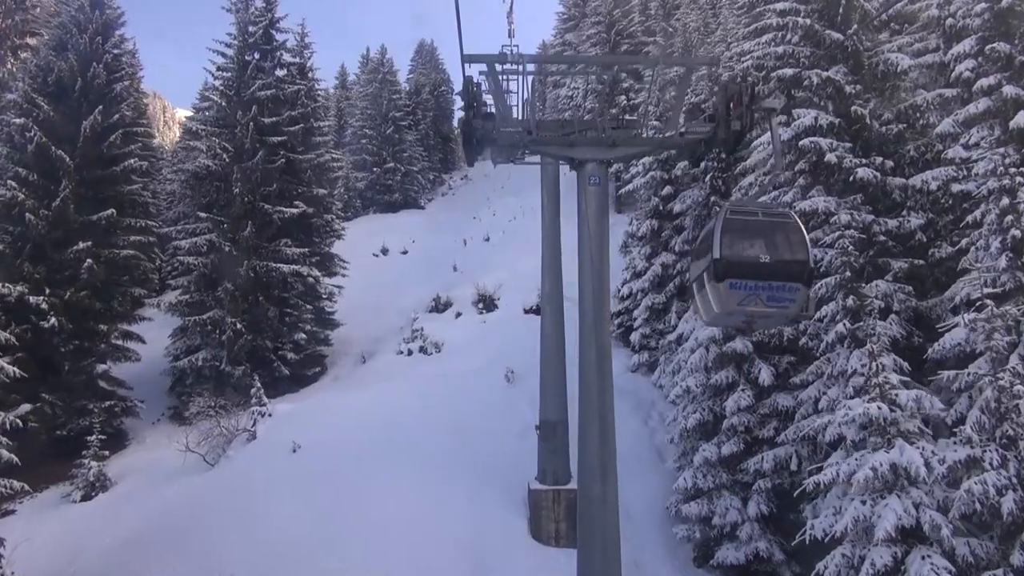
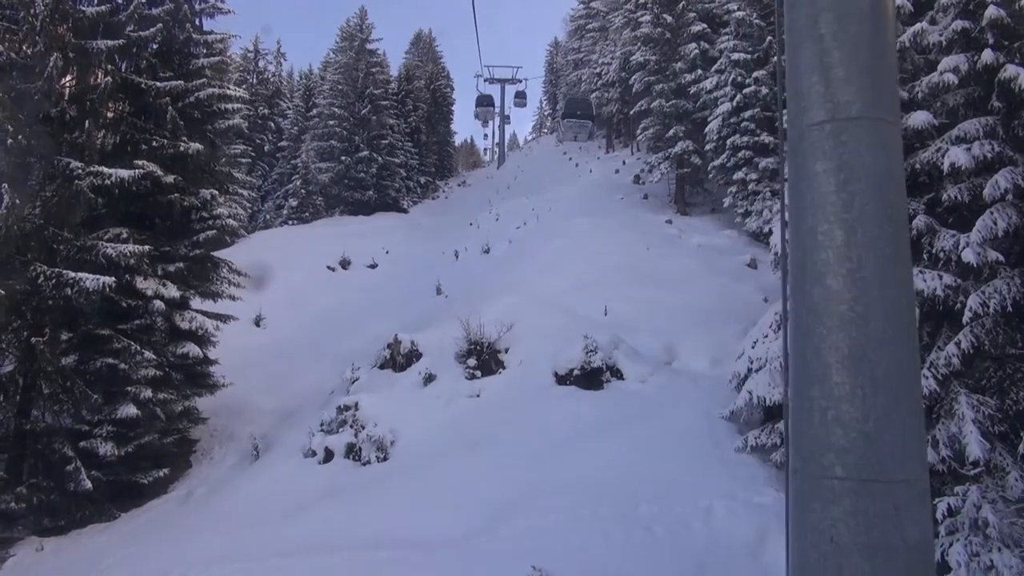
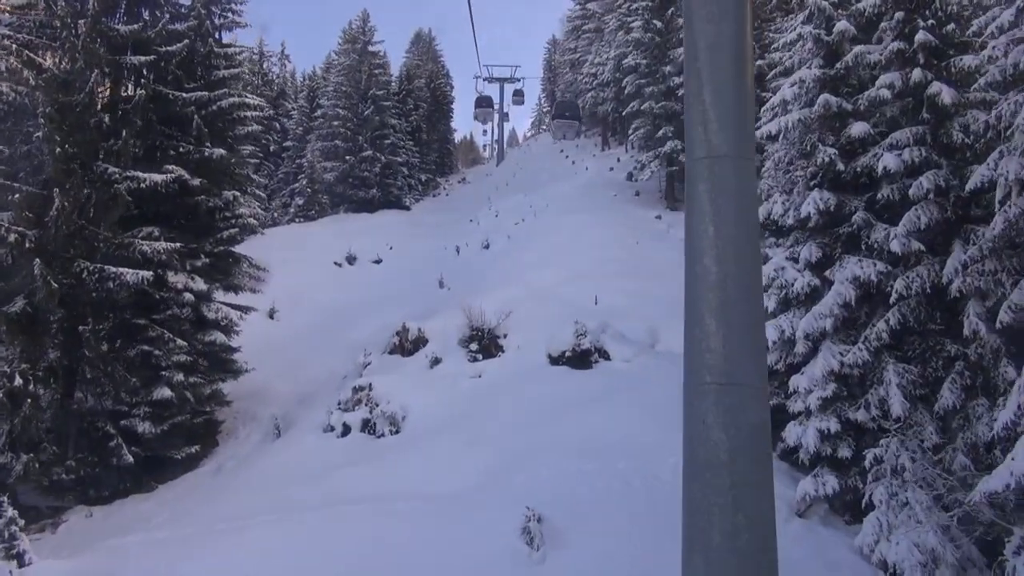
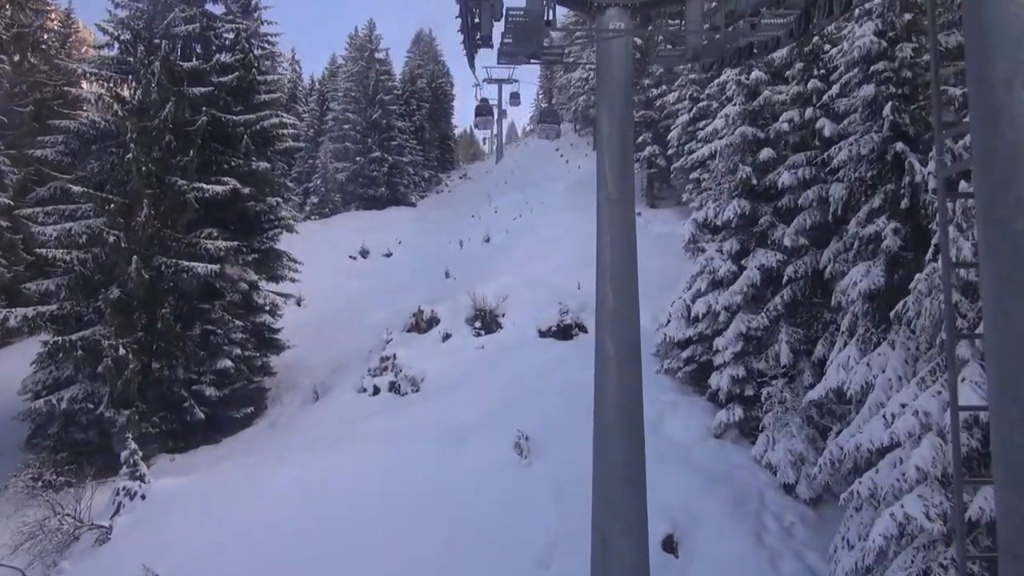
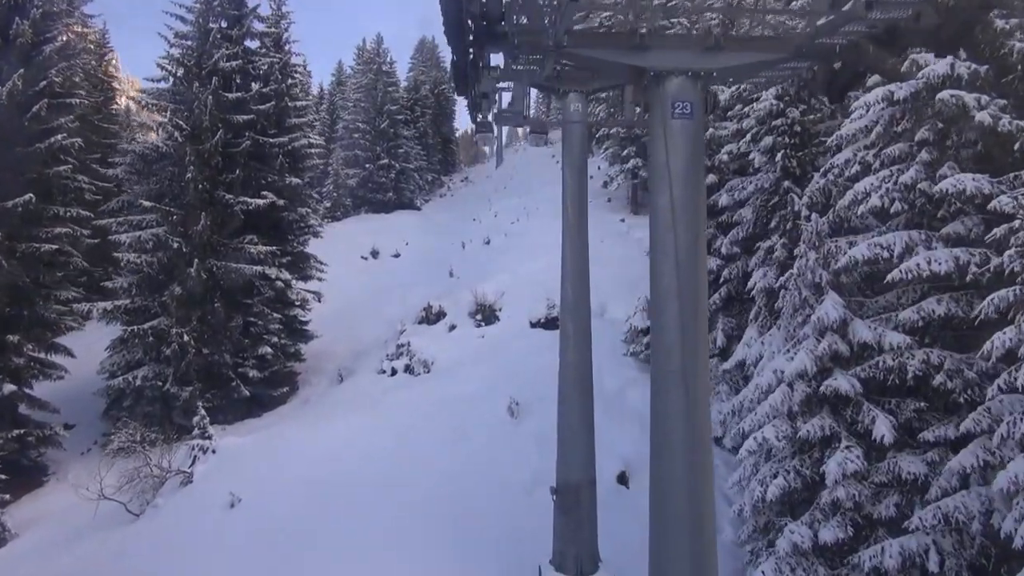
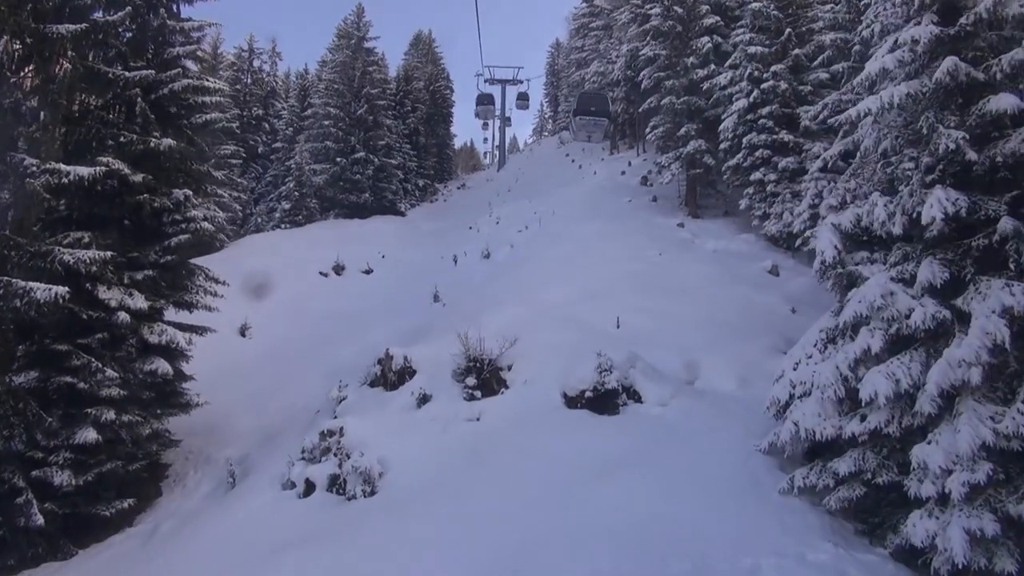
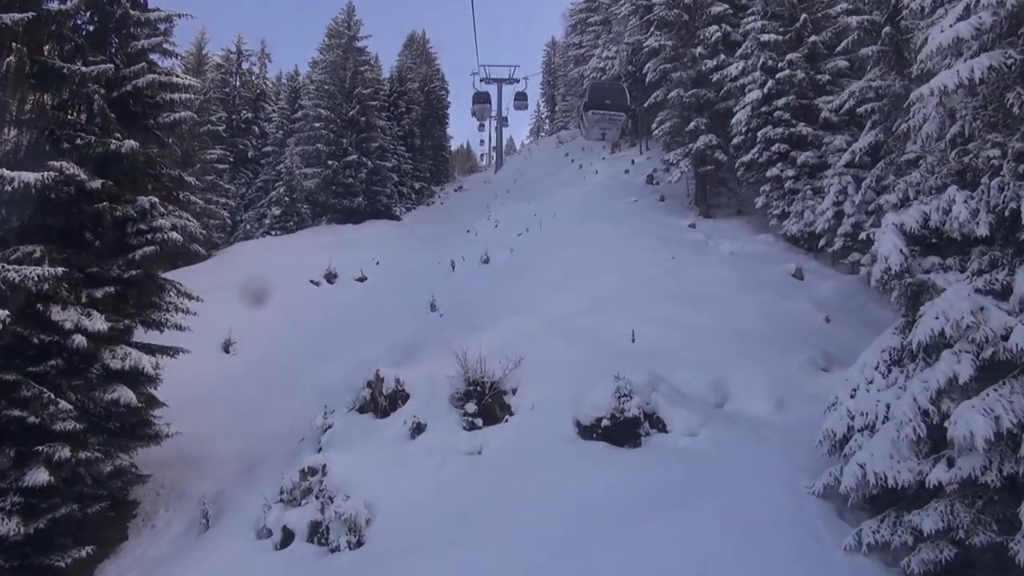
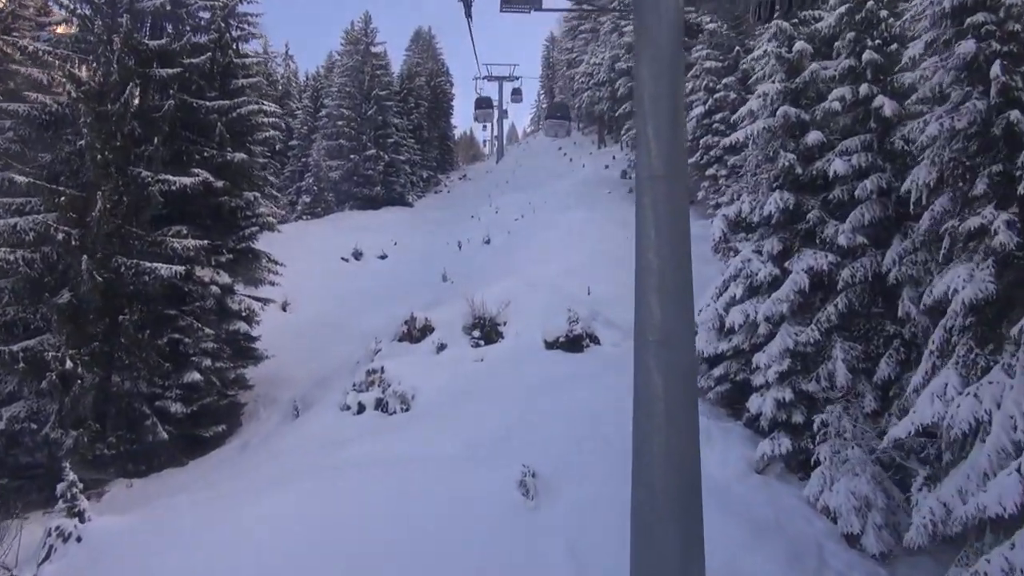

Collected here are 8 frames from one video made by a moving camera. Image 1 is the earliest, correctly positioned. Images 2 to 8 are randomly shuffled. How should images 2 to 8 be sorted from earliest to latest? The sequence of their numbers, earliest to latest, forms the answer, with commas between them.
5, 4, 8, 3, 2, 6, 7
